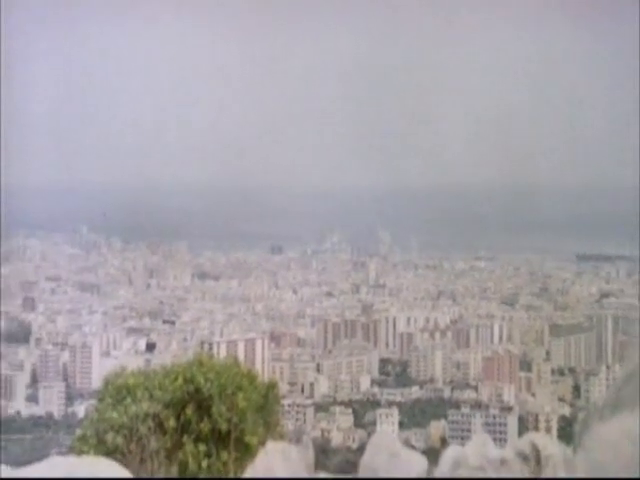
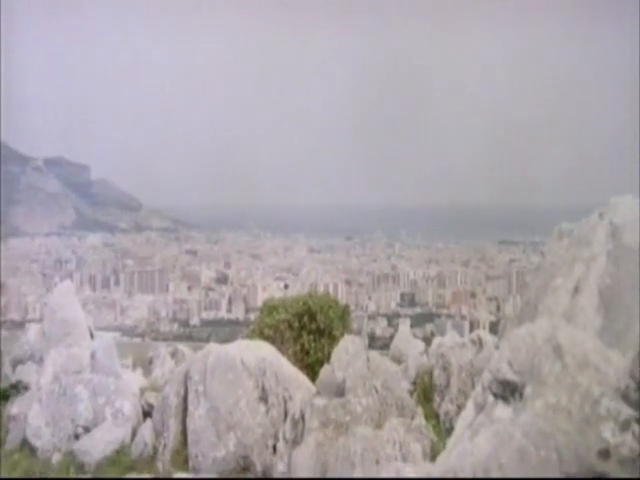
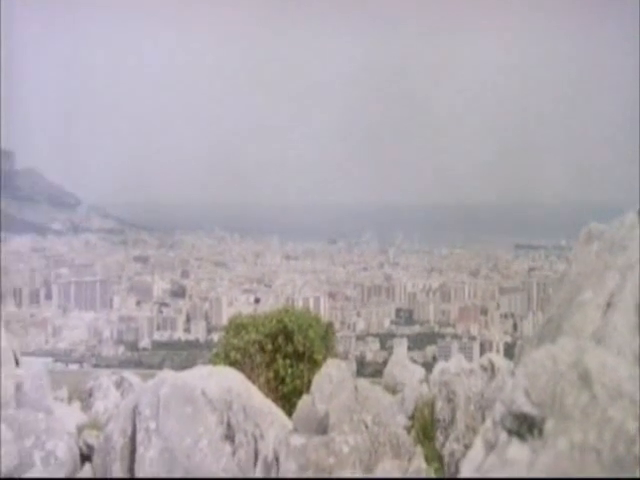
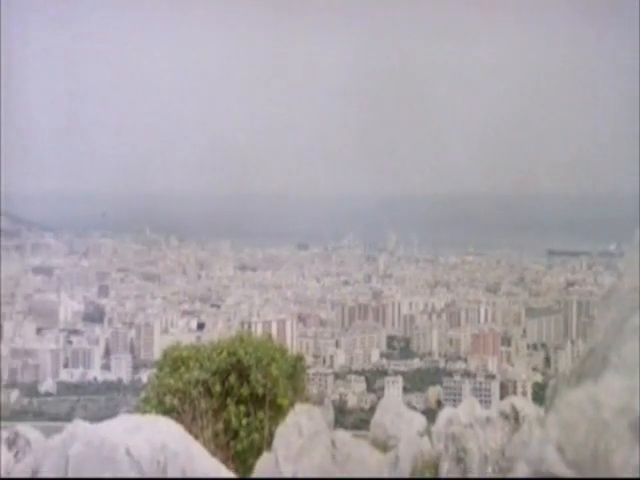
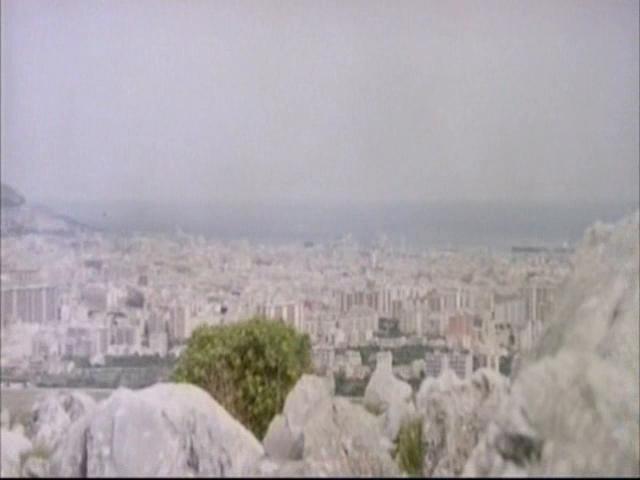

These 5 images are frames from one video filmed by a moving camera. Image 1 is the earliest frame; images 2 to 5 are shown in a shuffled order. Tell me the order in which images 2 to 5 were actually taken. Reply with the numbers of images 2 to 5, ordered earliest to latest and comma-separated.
4, 5, 3, 2
